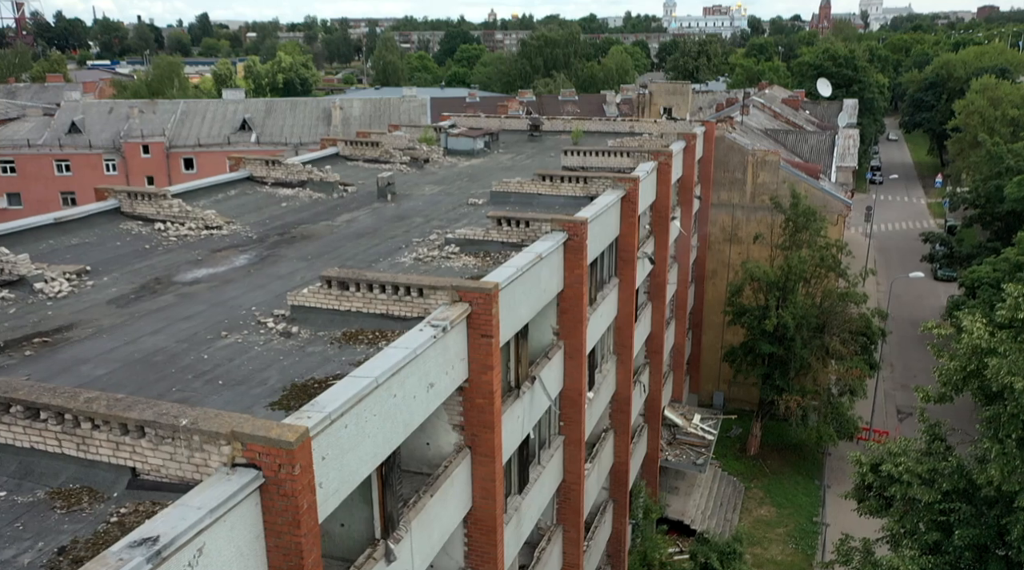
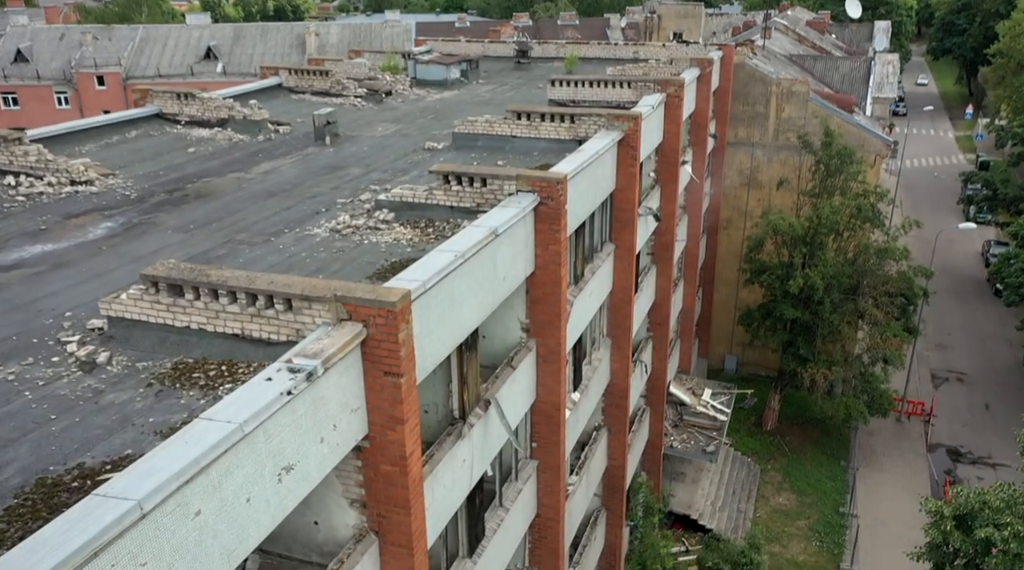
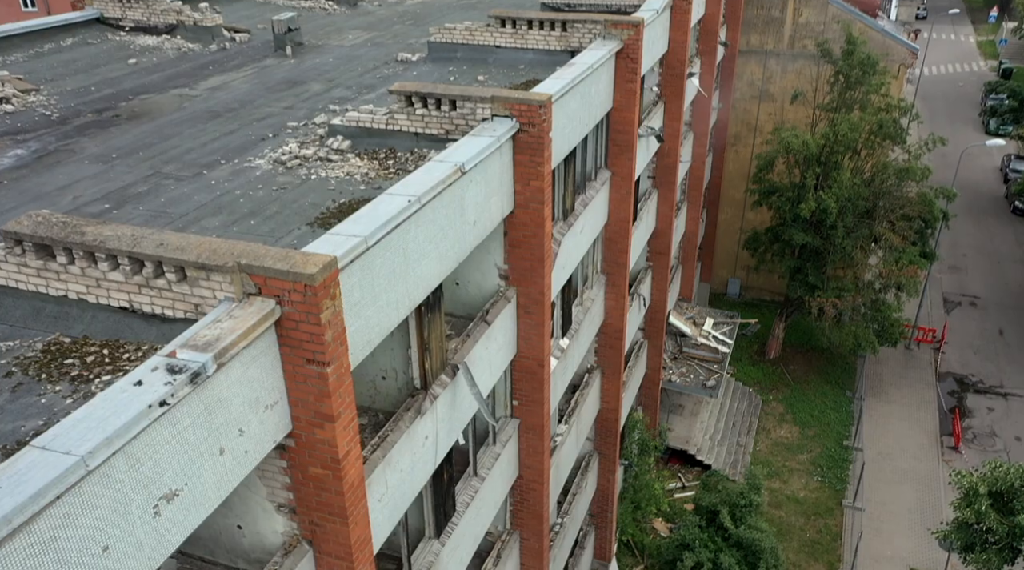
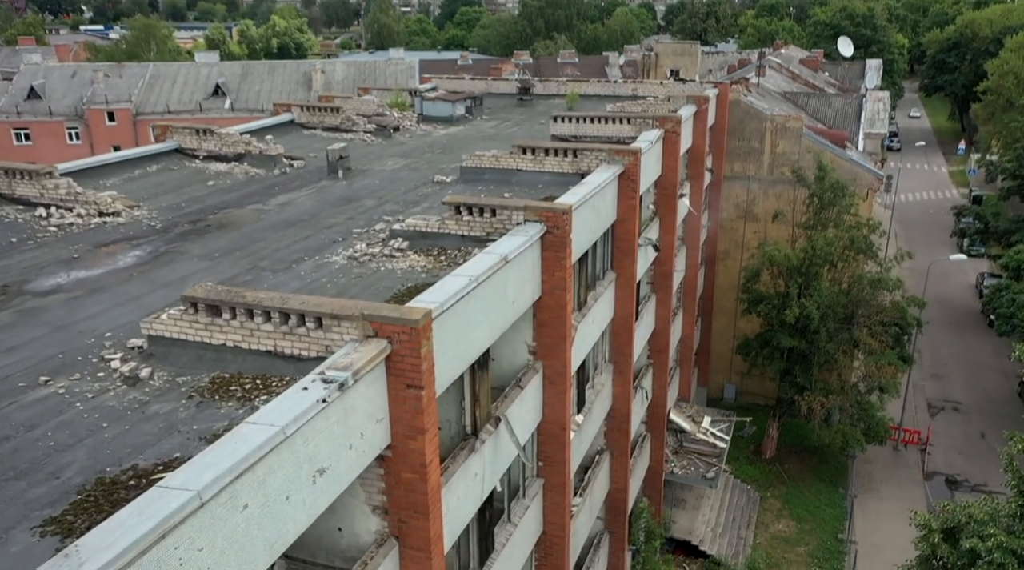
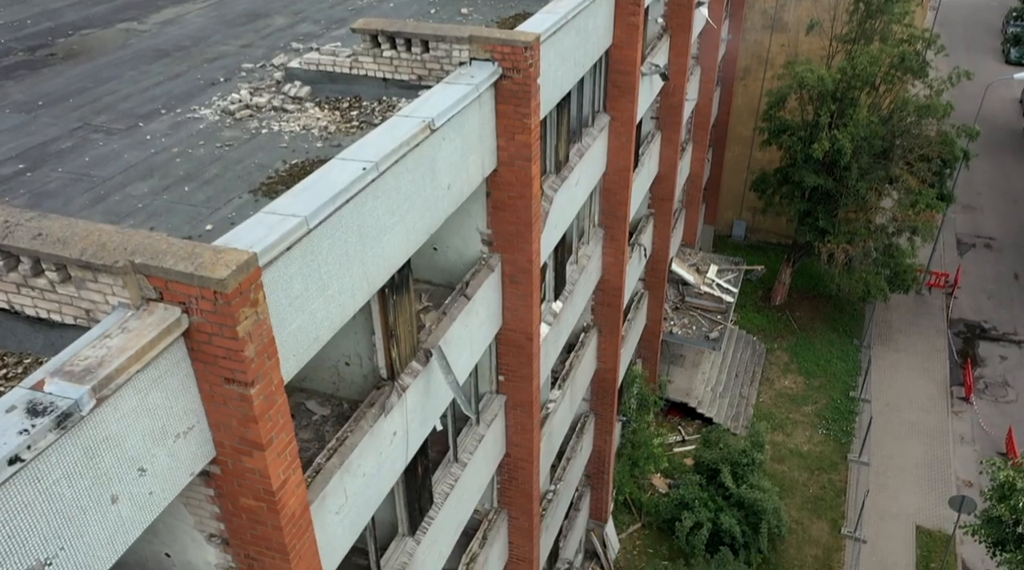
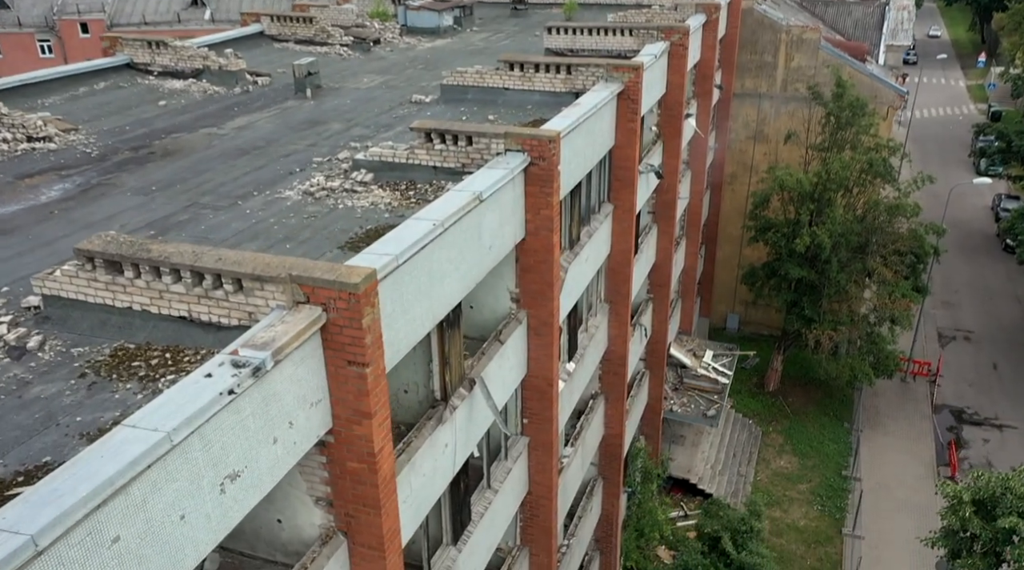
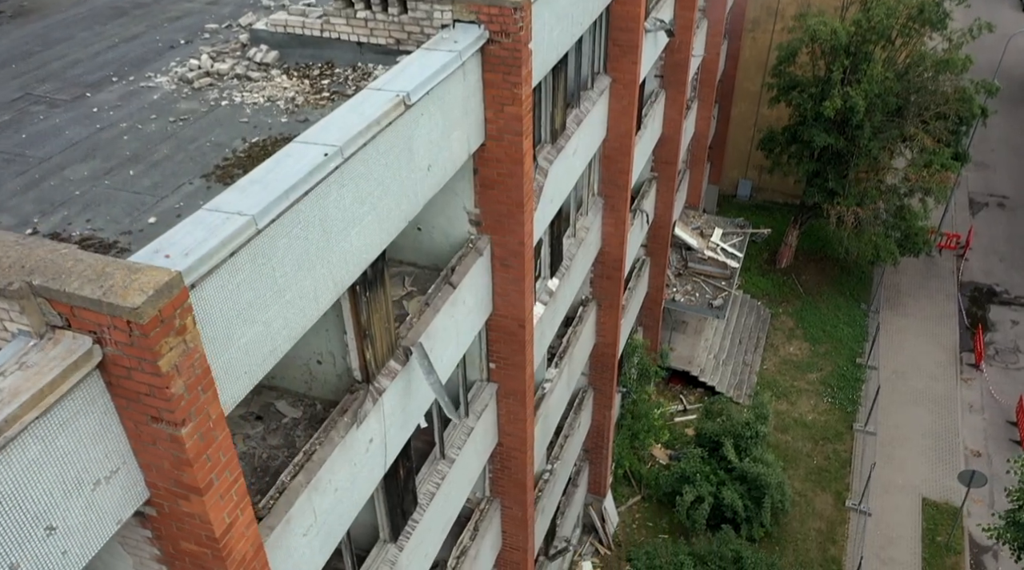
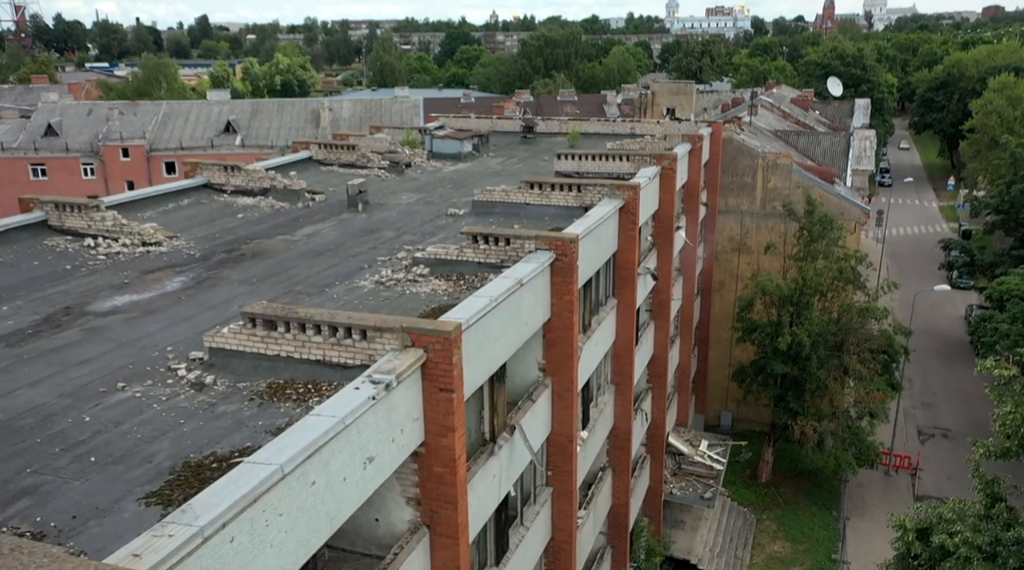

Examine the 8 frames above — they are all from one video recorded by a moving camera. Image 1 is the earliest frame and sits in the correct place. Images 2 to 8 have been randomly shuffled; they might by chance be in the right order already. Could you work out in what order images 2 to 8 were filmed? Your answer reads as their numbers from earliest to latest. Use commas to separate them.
8, 4, 2, 6, 3, 5, 7
